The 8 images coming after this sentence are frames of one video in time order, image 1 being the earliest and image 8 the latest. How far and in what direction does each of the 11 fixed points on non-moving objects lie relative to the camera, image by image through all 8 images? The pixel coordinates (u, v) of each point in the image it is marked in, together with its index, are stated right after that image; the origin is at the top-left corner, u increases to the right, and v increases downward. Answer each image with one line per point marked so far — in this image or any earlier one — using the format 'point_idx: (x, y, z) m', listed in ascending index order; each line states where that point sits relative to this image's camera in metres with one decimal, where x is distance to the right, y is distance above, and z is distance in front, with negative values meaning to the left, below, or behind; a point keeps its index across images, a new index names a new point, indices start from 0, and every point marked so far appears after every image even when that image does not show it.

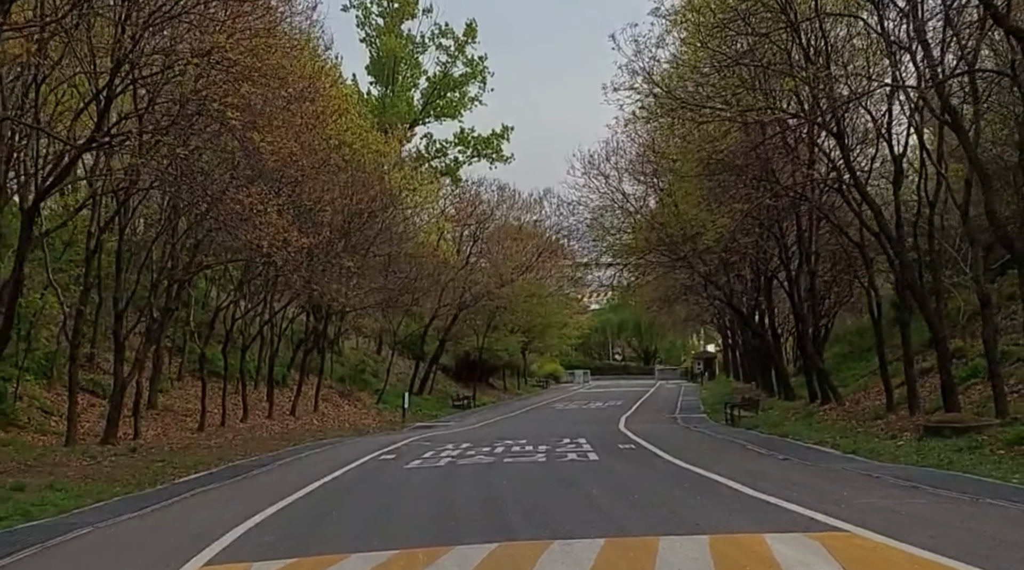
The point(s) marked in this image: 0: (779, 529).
0: (+2.3, -2.2, +11.0) m
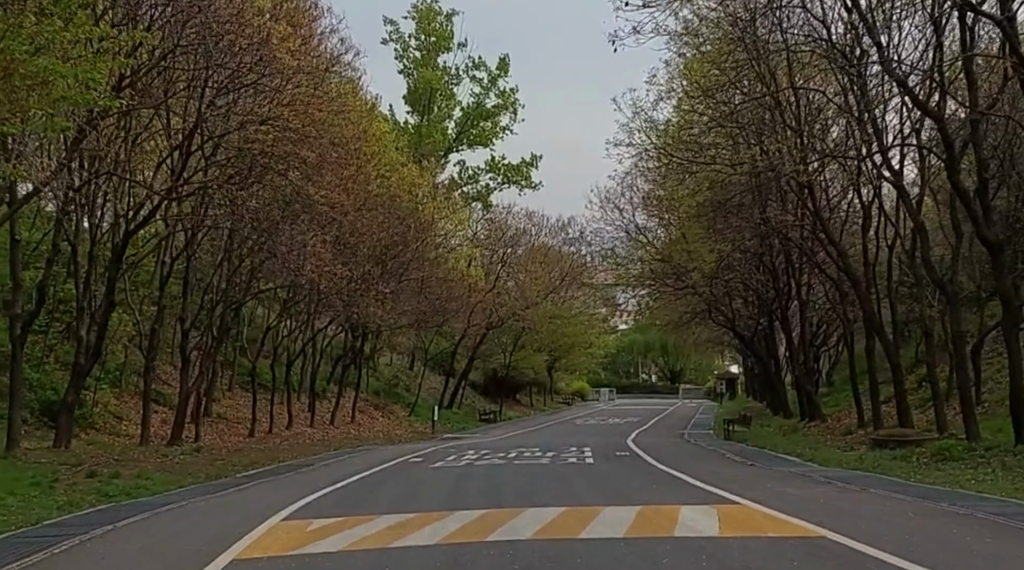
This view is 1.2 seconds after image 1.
0: (+2.2, -2.7, +15.2) m
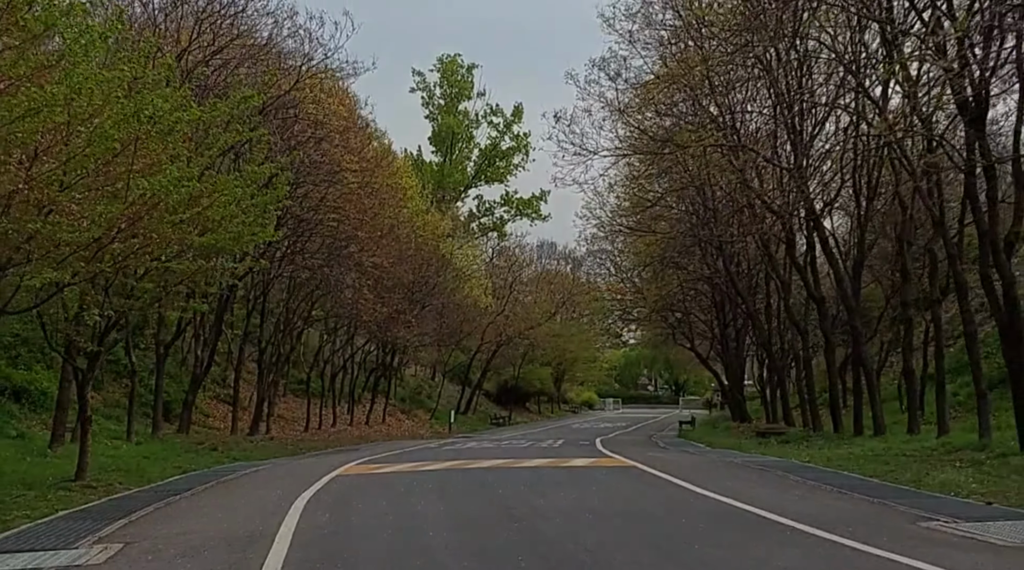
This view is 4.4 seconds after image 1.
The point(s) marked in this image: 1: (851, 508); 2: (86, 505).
0: (+1.6, -3.8, +26.8) m
1: (+4.1, -2.7, +14.8) m
2: (-6.4, -3.3, +18.6) m
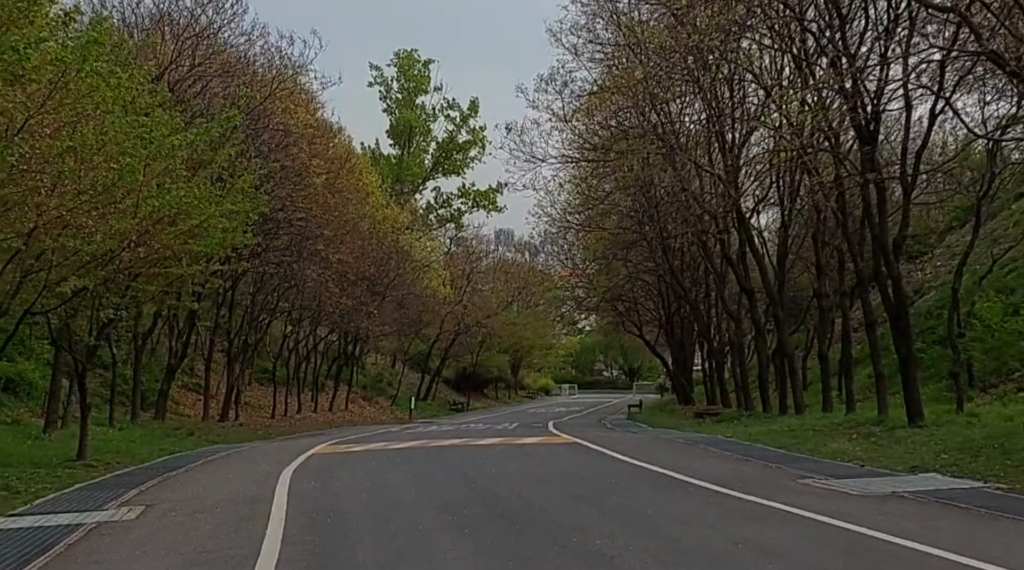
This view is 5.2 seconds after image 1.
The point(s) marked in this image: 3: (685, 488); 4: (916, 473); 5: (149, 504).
0: (+0.5, -3.7, +29.7) m
1: (+3.5, -2.7, +17.8) m
2: (-7.1, -3.3, +21.3) m
3: (+2.1, -2.5, +15.2) m
4: (+5.1, -2.4, +15.6) m
5: (-4.8, -2.9, +16.3) m
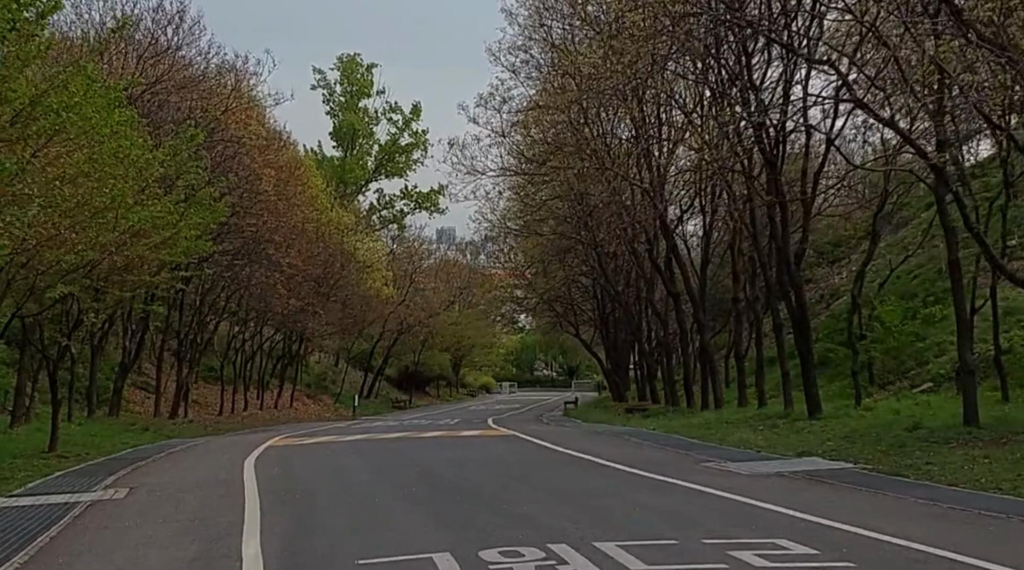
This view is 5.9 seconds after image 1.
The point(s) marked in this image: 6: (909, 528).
0: (-1.0, -3.8, +32.0) m
1: (+2.5, -2.8, +20.3) m
2: (-8.2, -3.4, +23.3) m
3: (+1.3, -2.6, +17.7) m
4: (+4.3, -2.5, +18.1) m
5: (-5.7, -3.0, +18.4) m
6: (+3.6, -2.2, +11.1) m
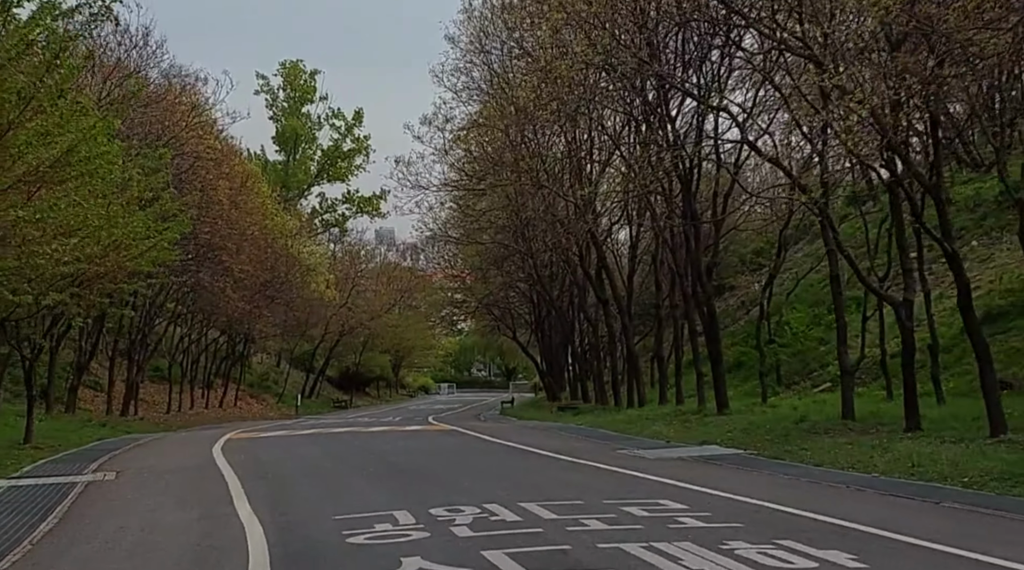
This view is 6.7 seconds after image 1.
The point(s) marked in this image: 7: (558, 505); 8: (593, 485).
0: (-2.7, -4.0, +34.7) m
1: (+1.4, -3.0, +23.2) m
2: (-9.5, -3.6, +25.6) m
3: (+0.3, -2.8, +20.5) m
4: (+3.3, -2.7, +21.1) m
5: (-6.7, -3.1, +20.9) m
6: (+2.9, -2.4, +14.1) m
7: (+0.5, -2.3, +13.1) m
8: (+1.0, -2.4, +15.1) m
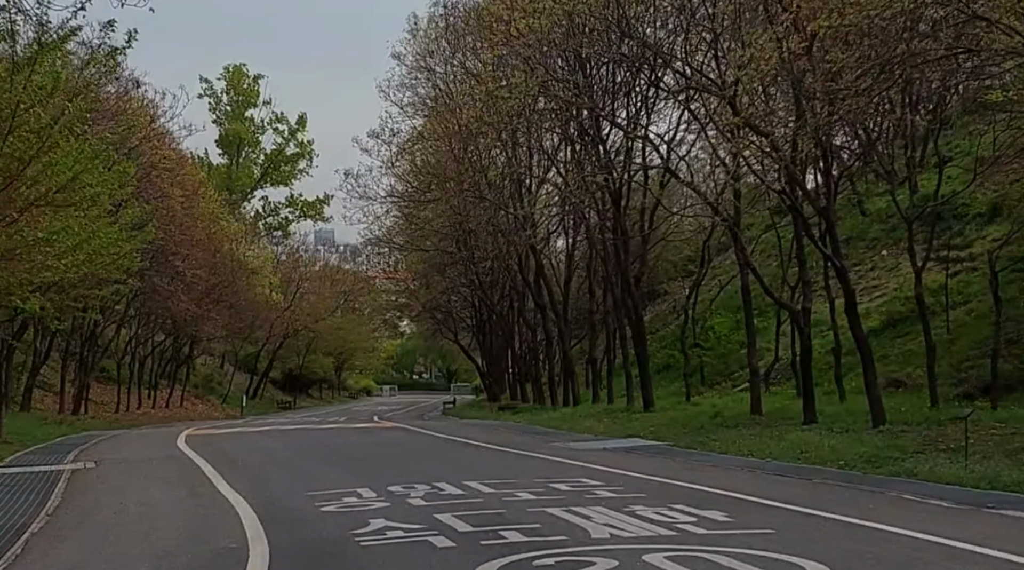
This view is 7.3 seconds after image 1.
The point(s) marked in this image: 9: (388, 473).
0: (-4.4, -4.2, +36.9) m
1: (+0.2, -3.2, +25.6) m
2: (-10.8, -3.7, +27.5) m
3: (-0.7, -3.0, +22.8) m
4: (+2.2, -2.9, +23.6) m
5: (-7.7, -3.3, +22.9) m
6: (+2.2, -2.5, +16.5) m
7: (-0.2, -2.5, +15.5) m
8: (+0.2, -2.6, +17.5) m
9: (-1.8, -2.7, +17.7) m
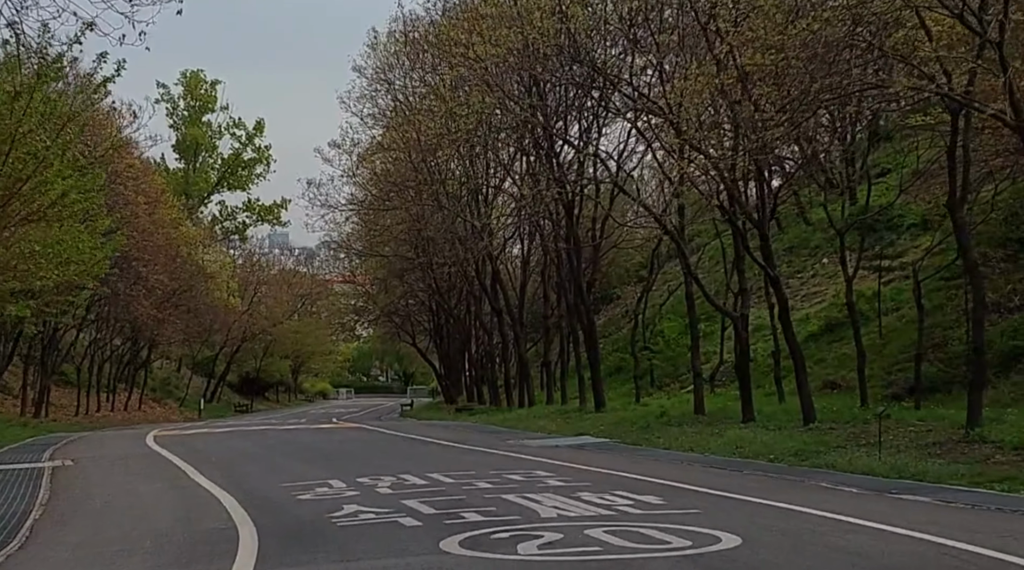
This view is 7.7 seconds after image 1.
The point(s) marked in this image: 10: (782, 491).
0: (-5.7, -4.3, +38.1) m
1: (-0.7, -3.3, +27.0) m
2: (-11.7, -3.8, +28.5) m
3: (-1.5, -3.1, +24.2) m
4: (+1.4, -3.1, +25.1) m
5: (-8.5, -3.4, +24.0) m
6: (+1.6, -2.6, +18.0) m
7: (-0.8, -2.6, +16.9) m
8: (-0.4, -2.7, +18.9) m
9: (-2.4, -2.8, +19.1) m
10: (+3.1, -2.3, +14.0) m
